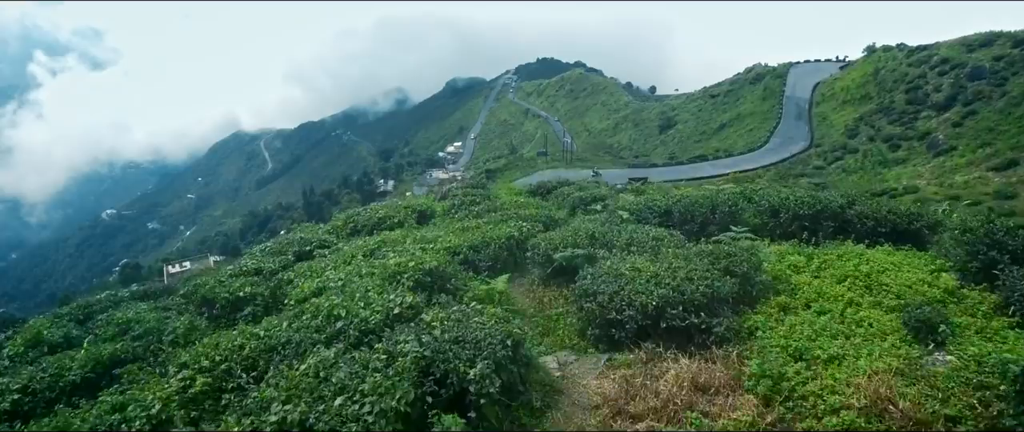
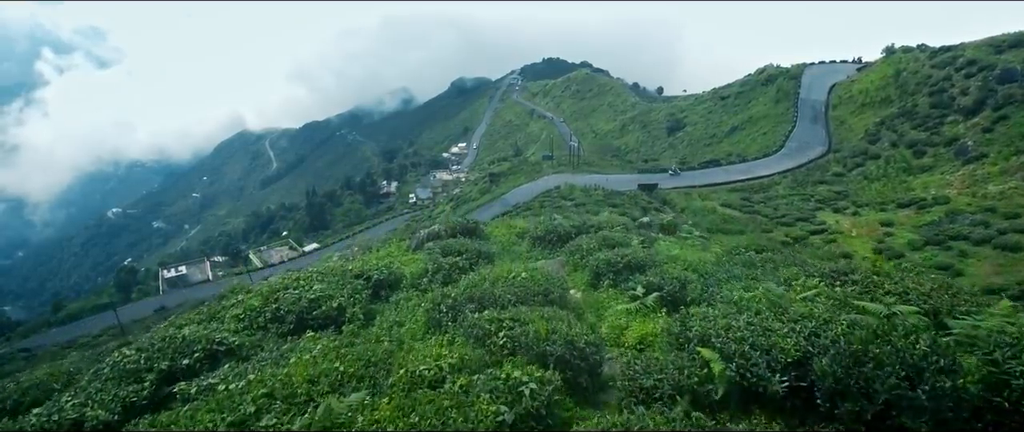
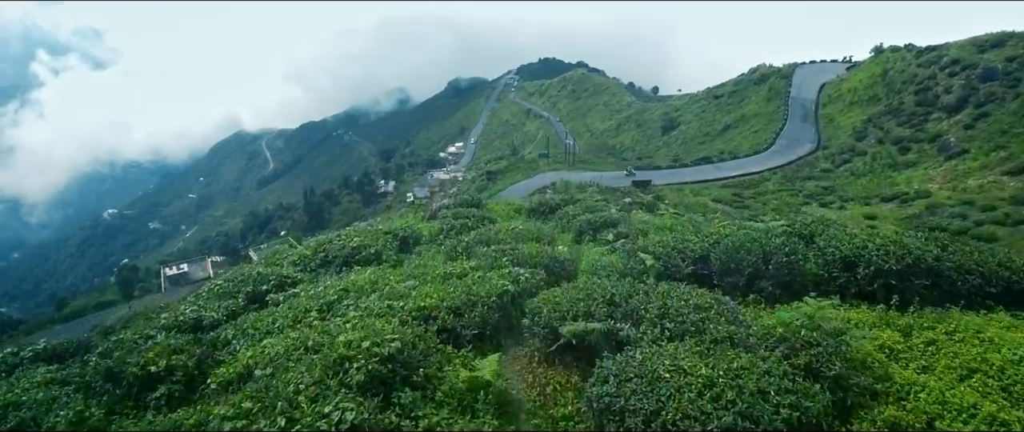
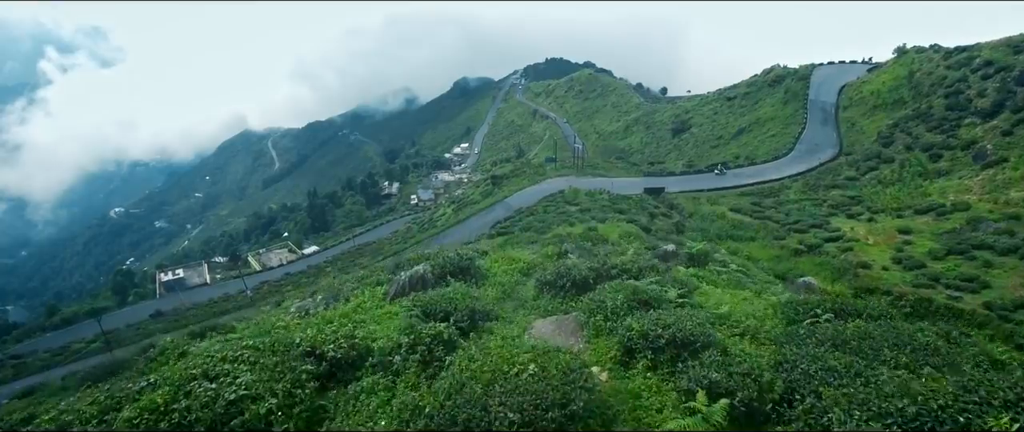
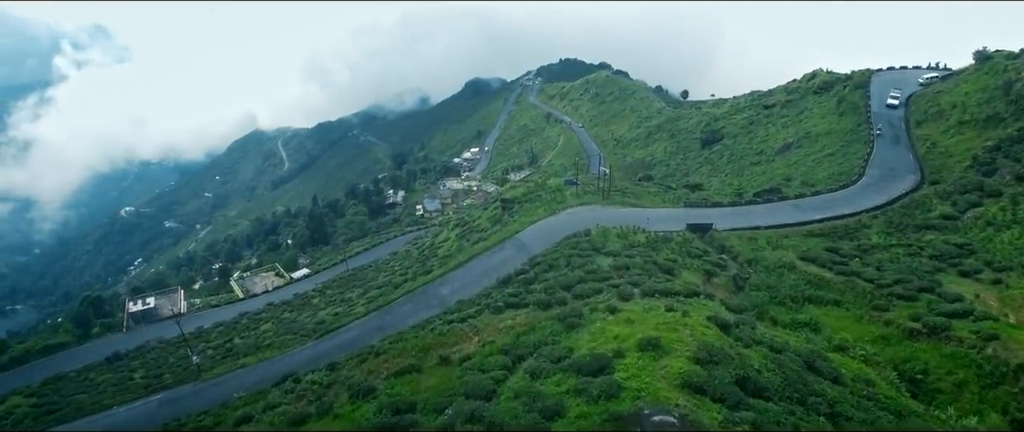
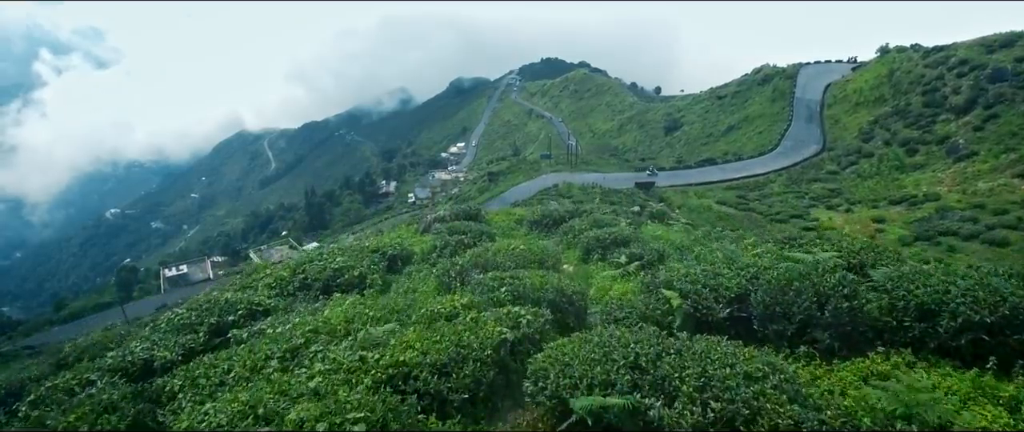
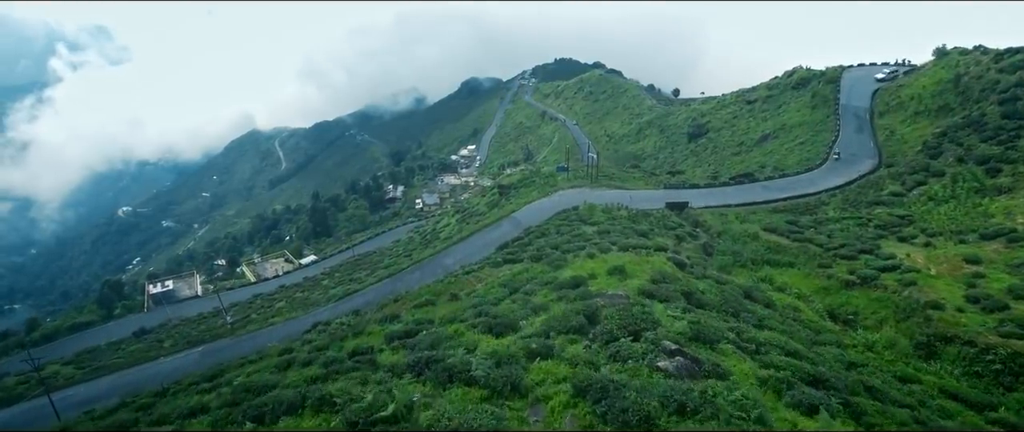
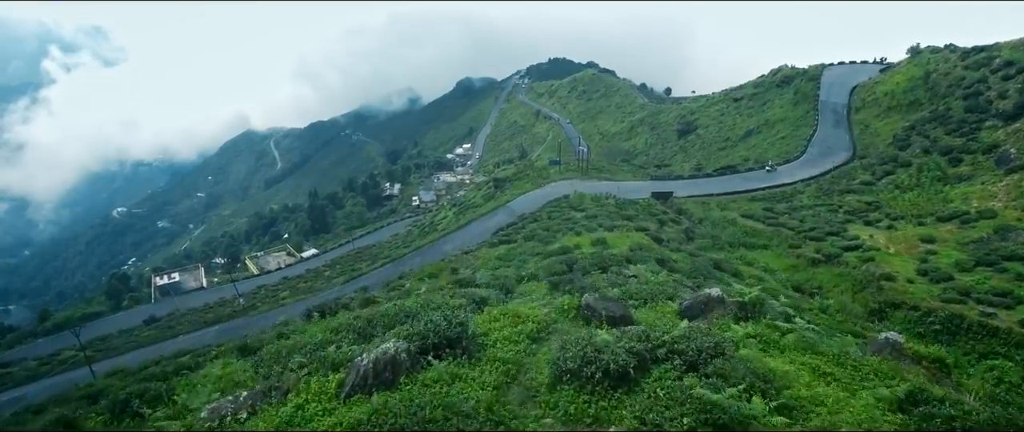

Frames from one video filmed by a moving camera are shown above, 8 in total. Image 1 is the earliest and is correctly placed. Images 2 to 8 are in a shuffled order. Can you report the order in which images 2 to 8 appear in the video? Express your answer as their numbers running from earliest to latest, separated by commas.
3, 6, 2, 4, 8, 7, 5
